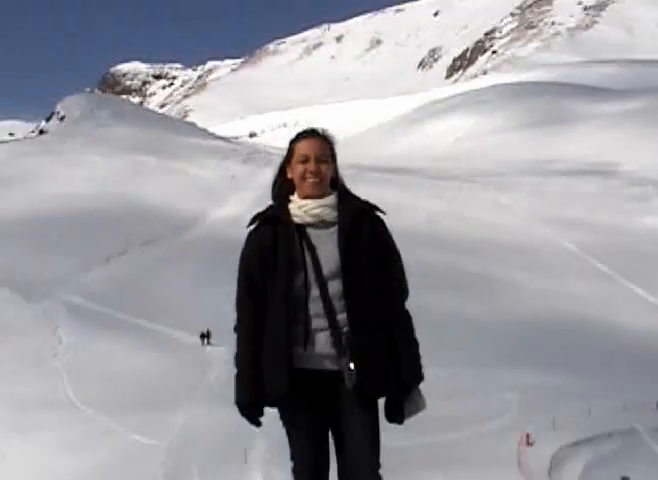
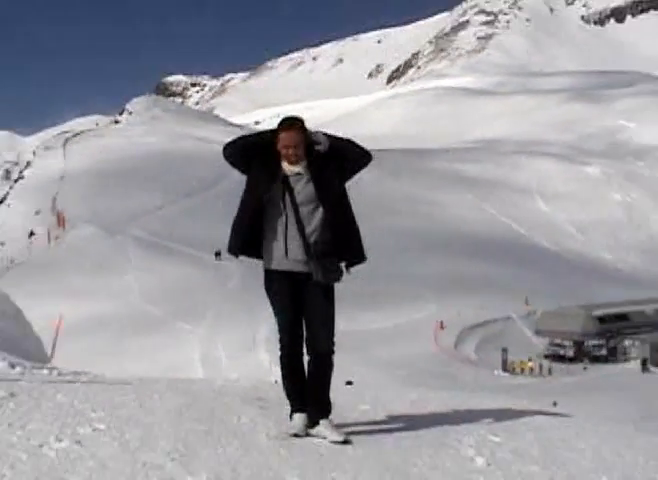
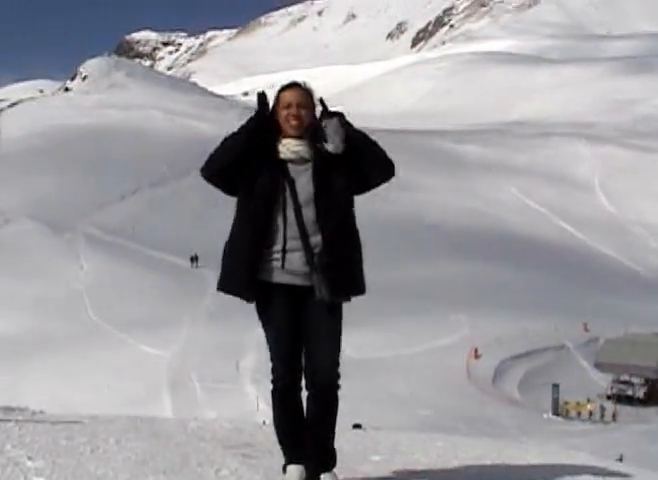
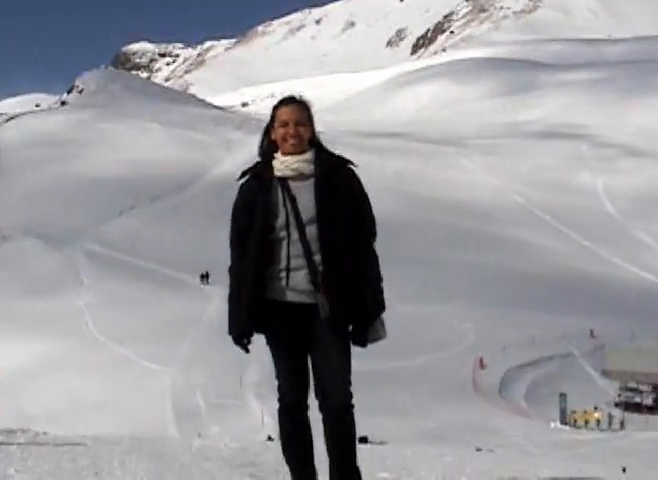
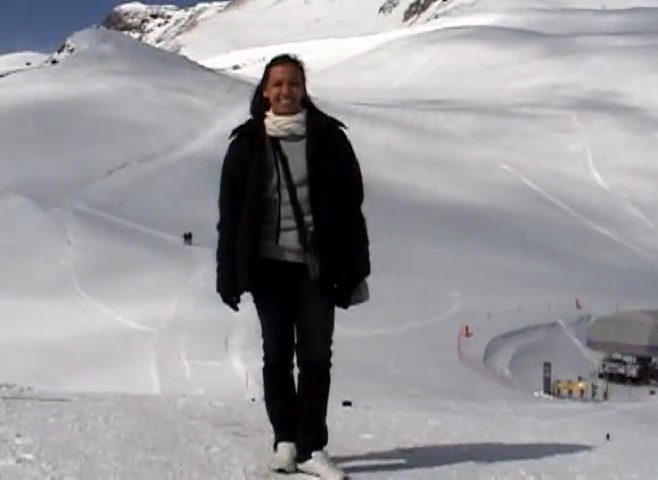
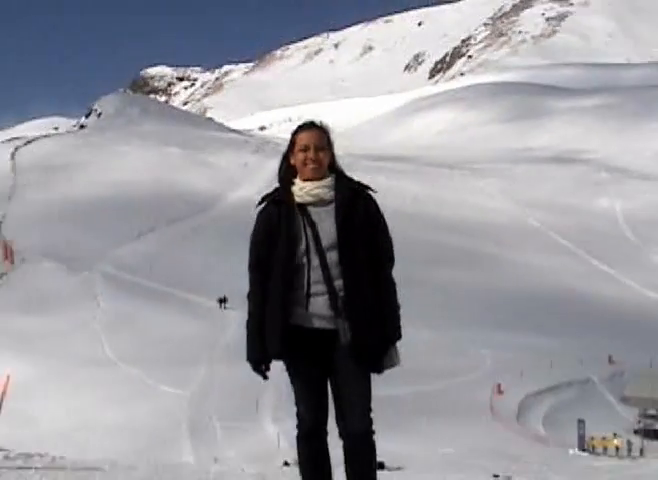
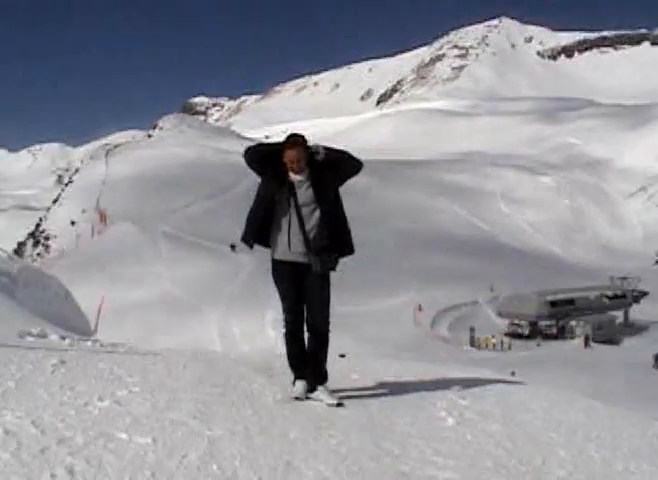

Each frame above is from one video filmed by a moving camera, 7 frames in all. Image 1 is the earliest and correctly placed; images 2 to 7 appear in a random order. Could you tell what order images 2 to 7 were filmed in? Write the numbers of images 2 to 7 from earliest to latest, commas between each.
6, 4, 5, 3, 2, 7
